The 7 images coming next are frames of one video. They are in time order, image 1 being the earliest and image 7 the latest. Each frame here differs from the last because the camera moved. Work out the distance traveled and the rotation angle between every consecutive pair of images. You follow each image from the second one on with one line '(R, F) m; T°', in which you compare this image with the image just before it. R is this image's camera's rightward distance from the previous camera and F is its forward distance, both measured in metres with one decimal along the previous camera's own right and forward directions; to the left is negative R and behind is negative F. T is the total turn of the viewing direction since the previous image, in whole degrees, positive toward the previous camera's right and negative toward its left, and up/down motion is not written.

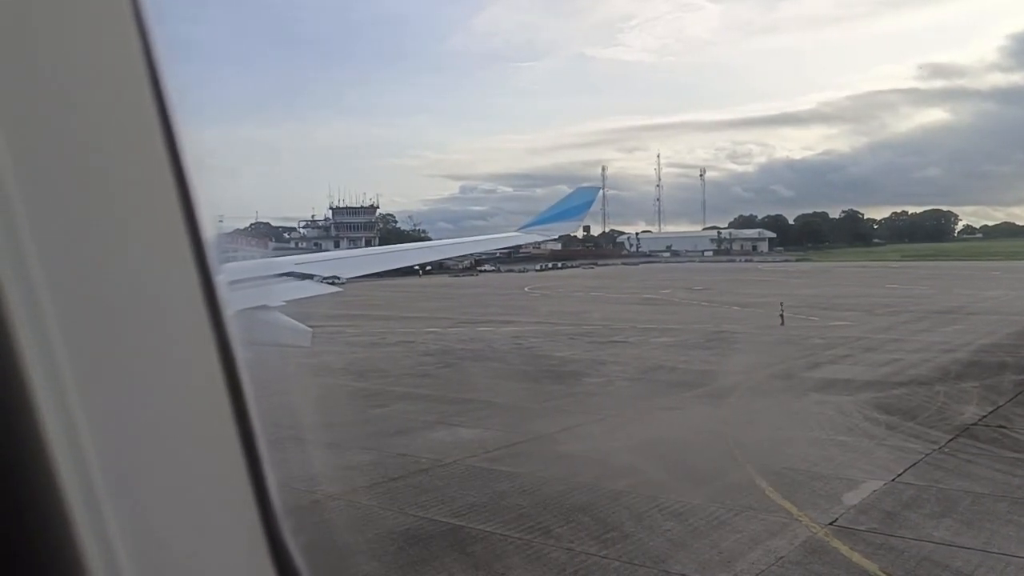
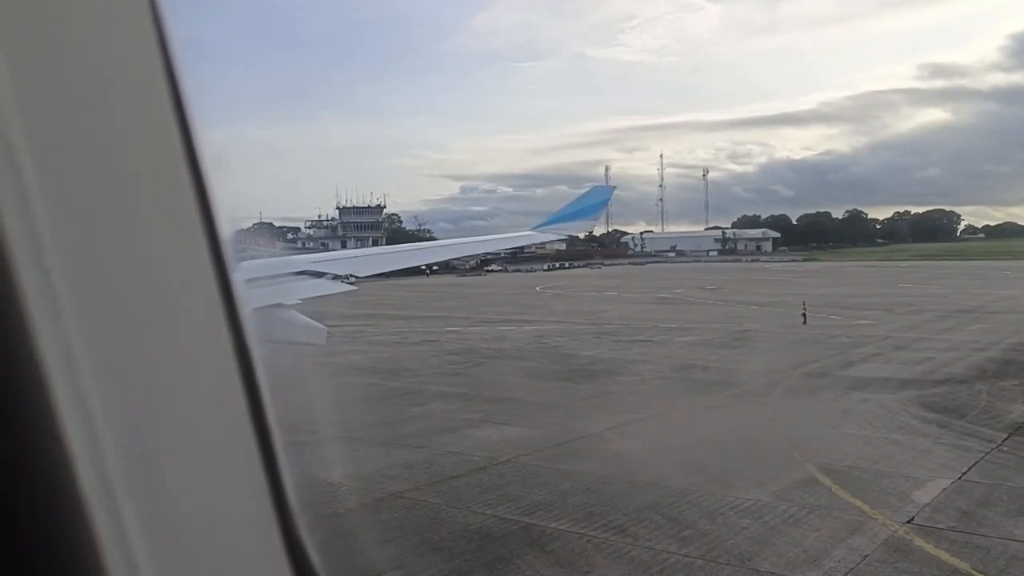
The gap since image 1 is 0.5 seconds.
(-0.5, 0.0) m; 0°
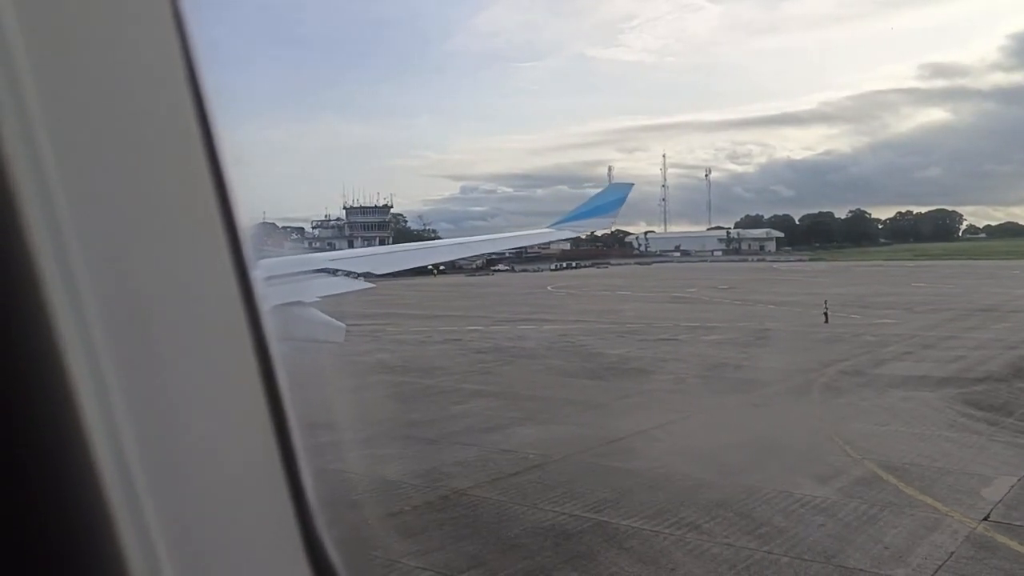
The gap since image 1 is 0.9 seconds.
(-0.5, 0.0) m; 0°
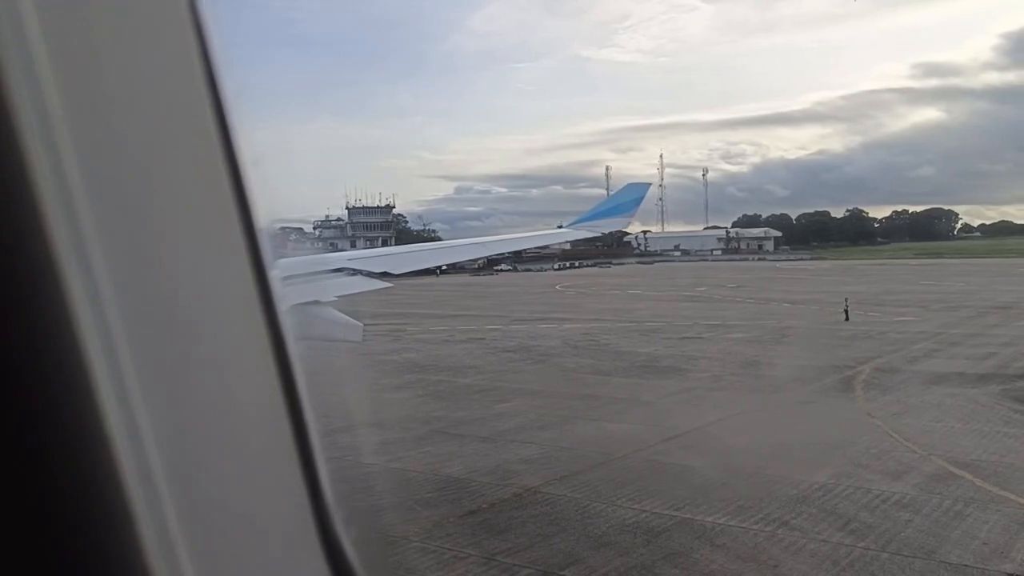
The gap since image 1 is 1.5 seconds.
(-0.6, +0.1) m; 0°
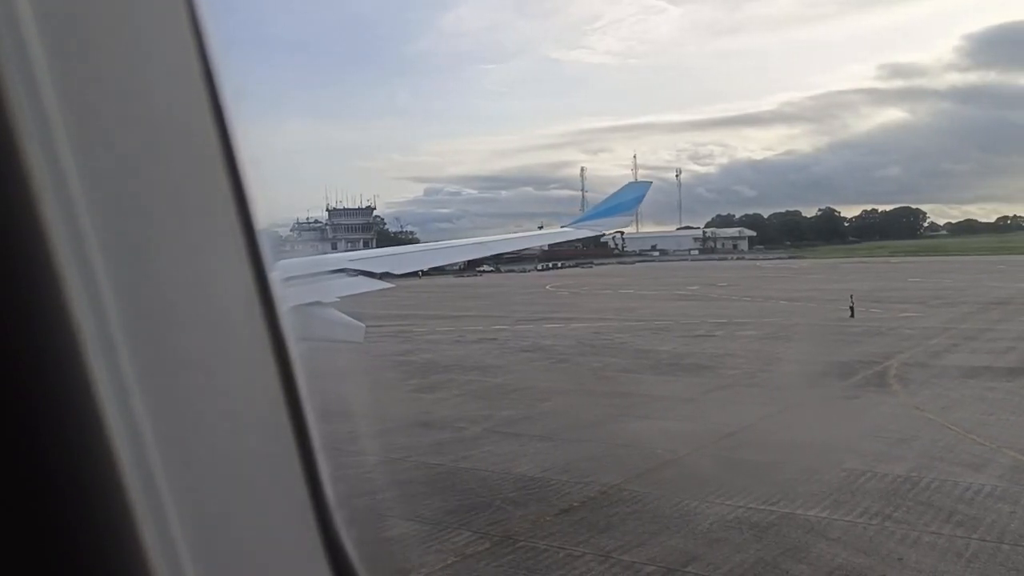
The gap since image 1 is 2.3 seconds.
(-0.8, +0.1) m; +2°
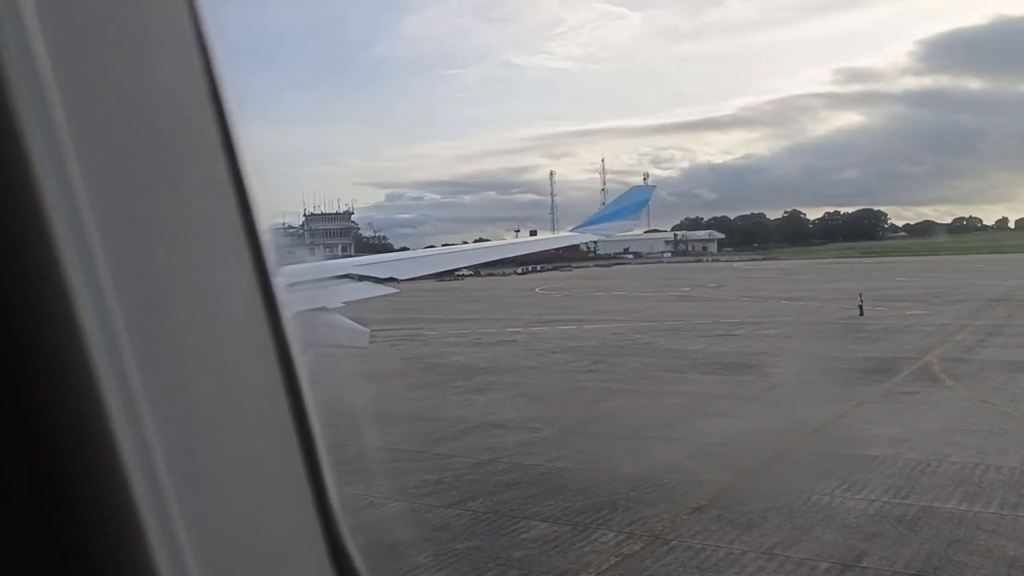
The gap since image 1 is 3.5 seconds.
(-1.1, +0.1) m; +2°
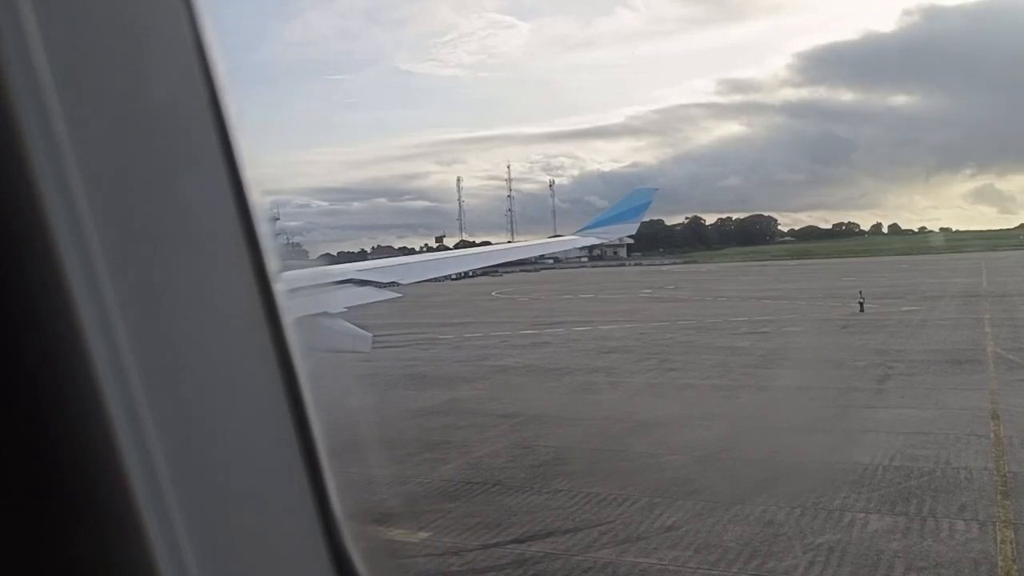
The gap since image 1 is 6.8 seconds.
(-2.8, +0.4) m; +6°
